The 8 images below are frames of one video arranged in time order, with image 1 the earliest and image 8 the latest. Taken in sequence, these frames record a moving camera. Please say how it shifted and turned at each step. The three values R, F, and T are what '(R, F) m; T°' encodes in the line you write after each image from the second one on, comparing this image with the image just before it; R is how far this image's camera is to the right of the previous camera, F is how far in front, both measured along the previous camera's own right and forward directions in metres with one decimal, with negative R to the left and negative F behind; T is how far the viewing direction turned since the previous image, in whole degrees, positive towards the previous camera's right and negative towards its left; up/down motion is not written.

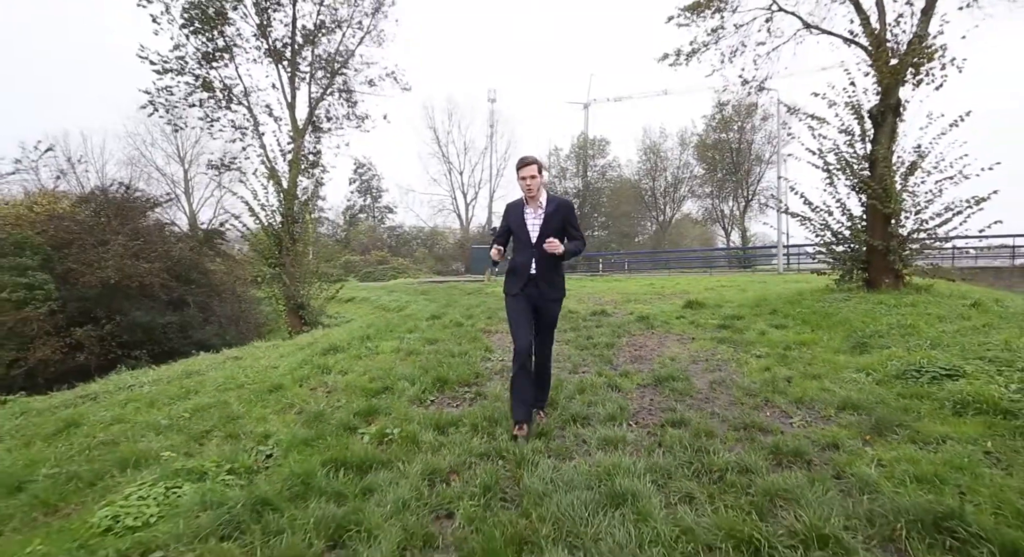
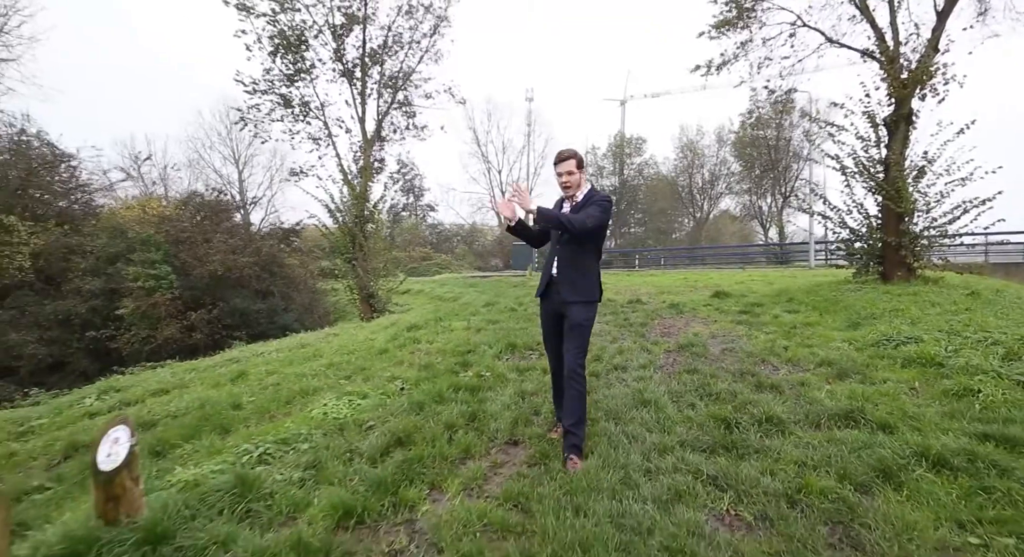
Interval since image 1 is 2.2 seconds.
(-0.3, -1.5) m; -4°
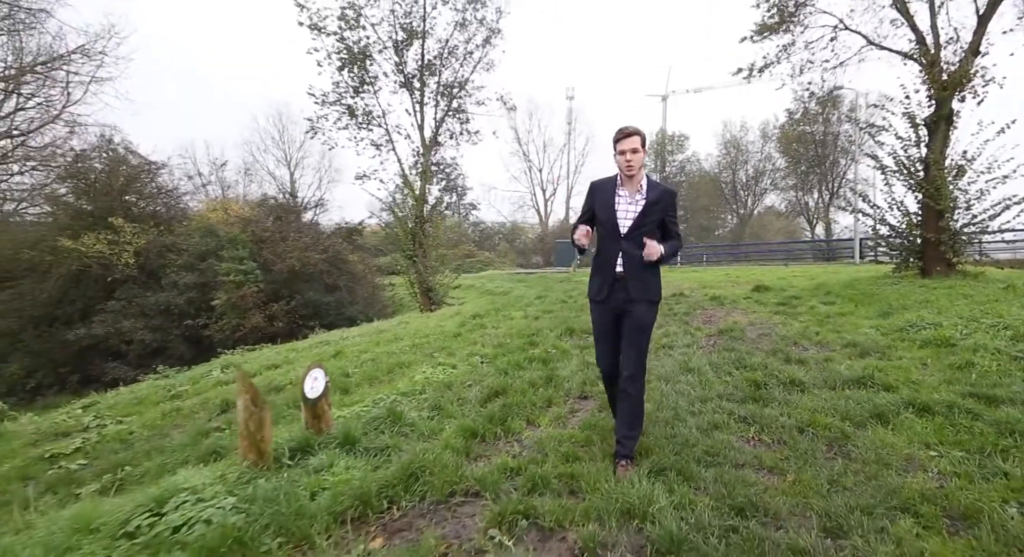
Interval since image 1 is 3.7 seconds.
(-0.3, -1.0) m; -4°
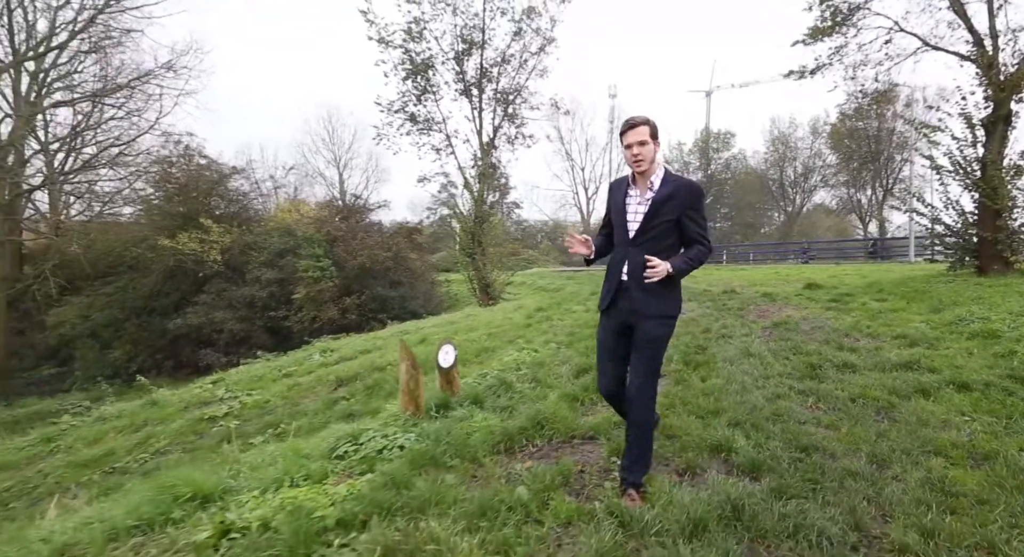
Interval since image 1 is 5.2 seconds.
(-0.5, -0.9) m; -4°
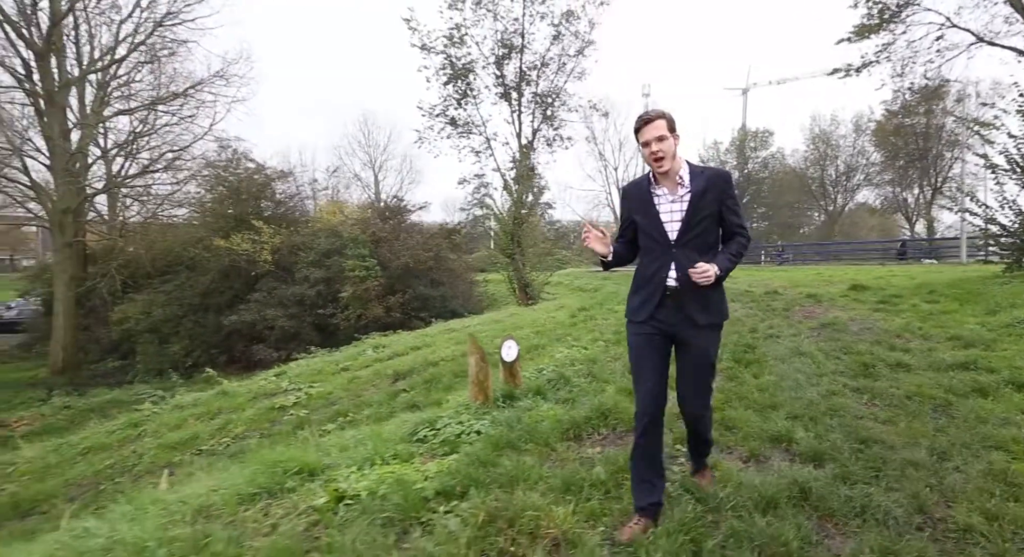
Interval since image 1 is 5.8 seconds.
(-0.3, -0.3) m; -3°
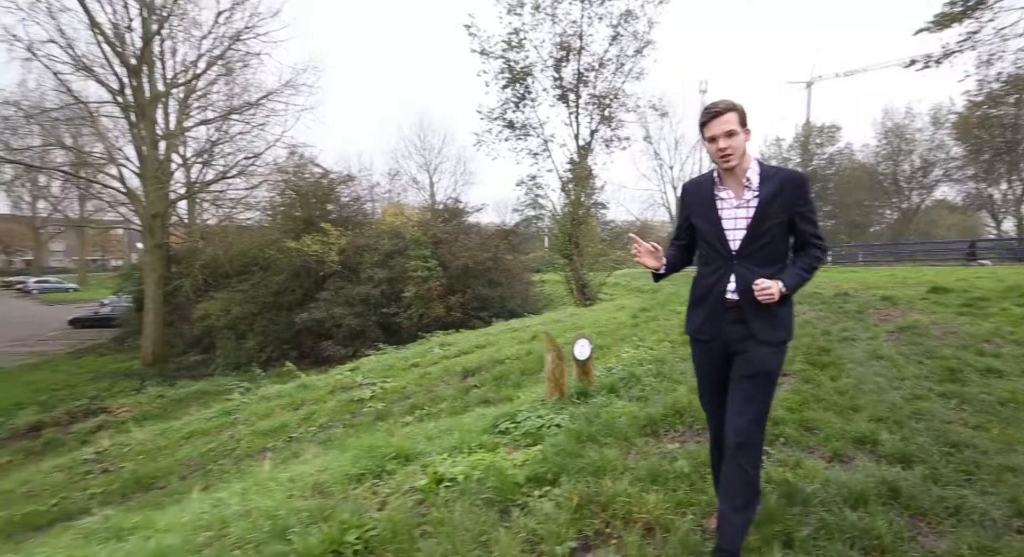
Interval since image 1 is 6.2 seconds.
(-0.2, -0.2) m; -6°
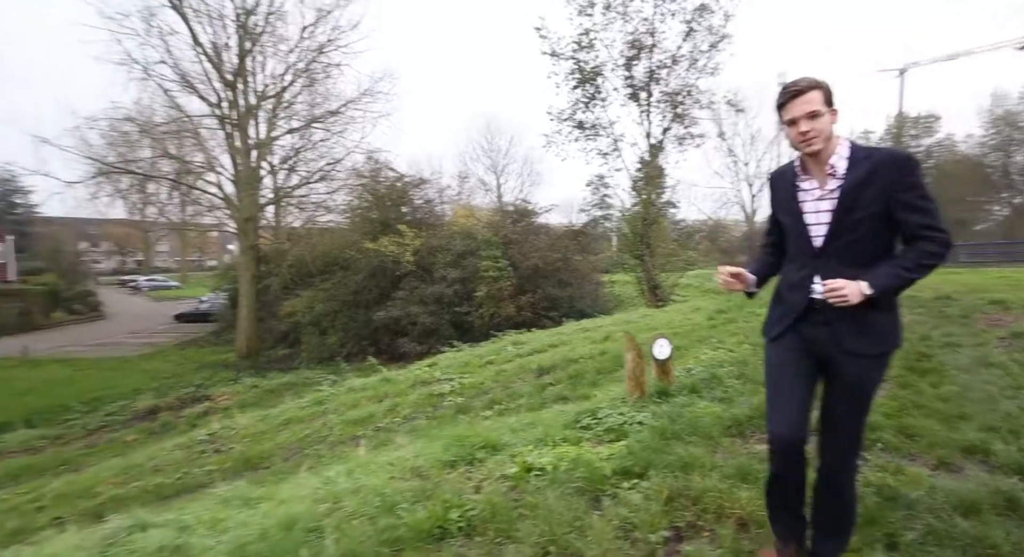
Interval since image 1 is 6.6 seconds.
(-0.2, -0.2) m; -7°
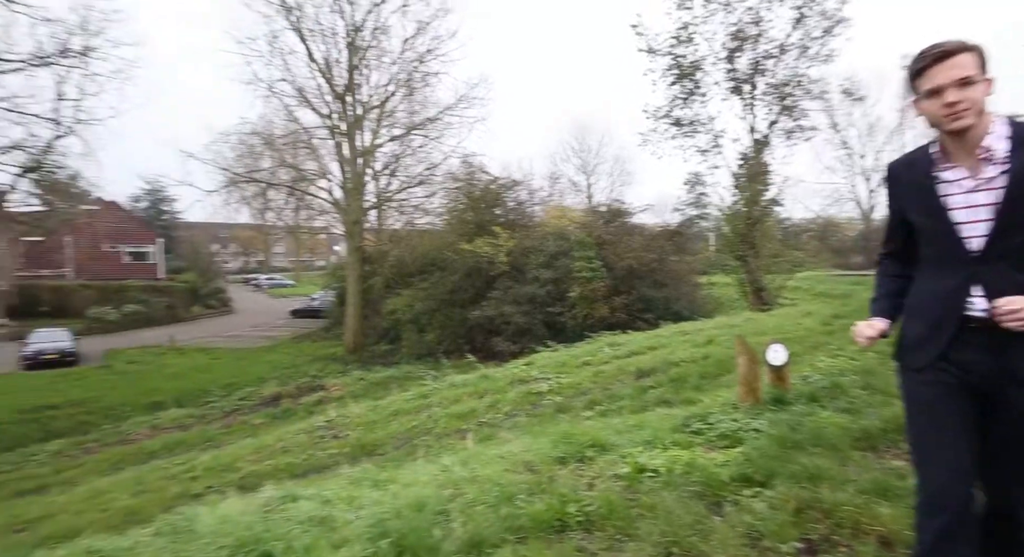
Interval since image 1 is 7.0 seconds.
(-0.2, -0.1) m; -10°
